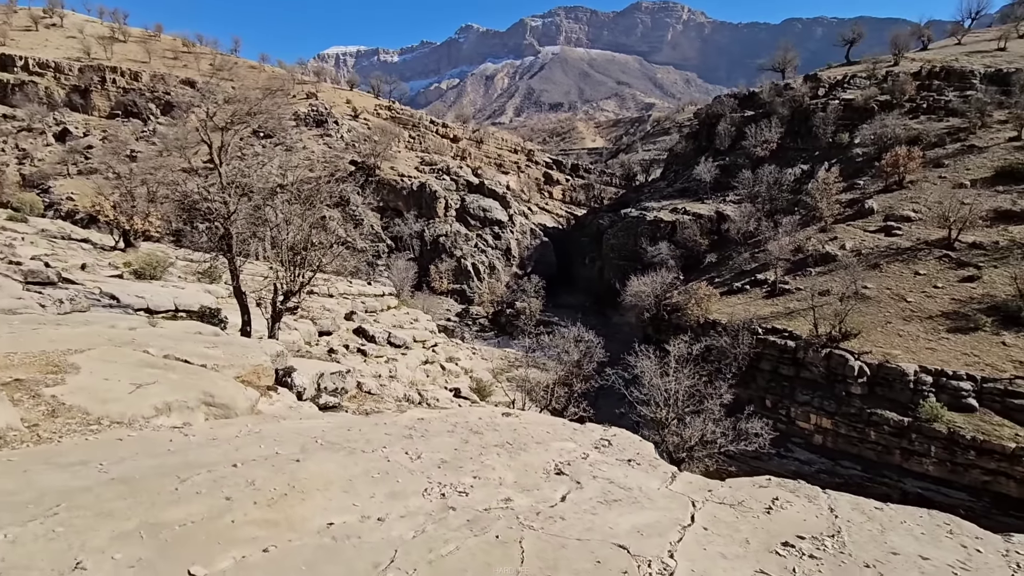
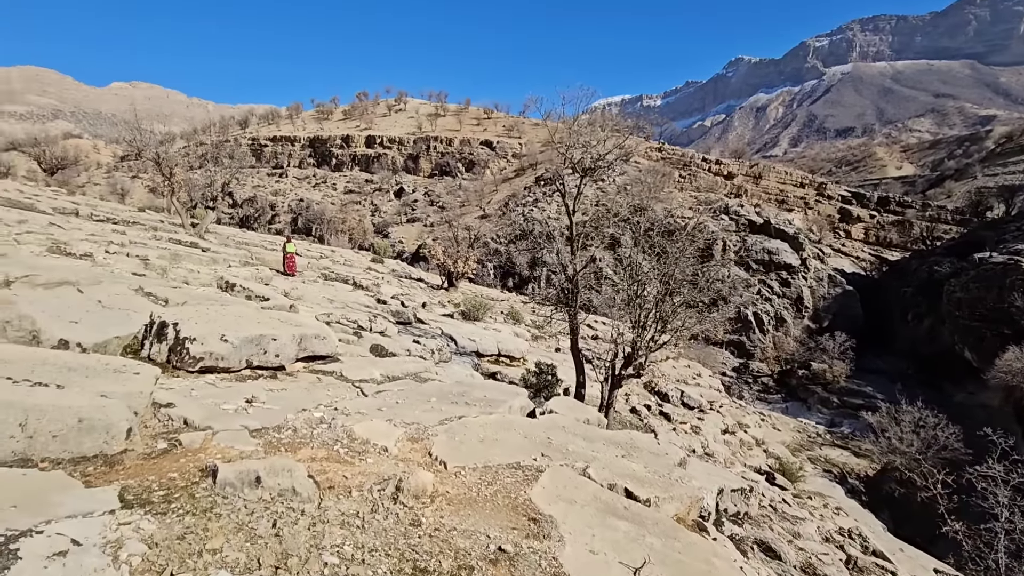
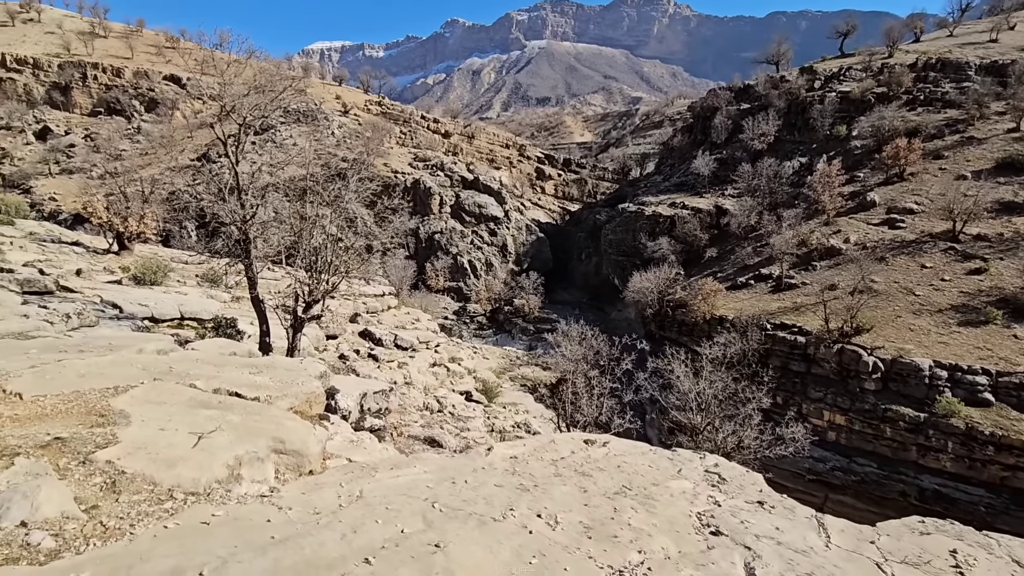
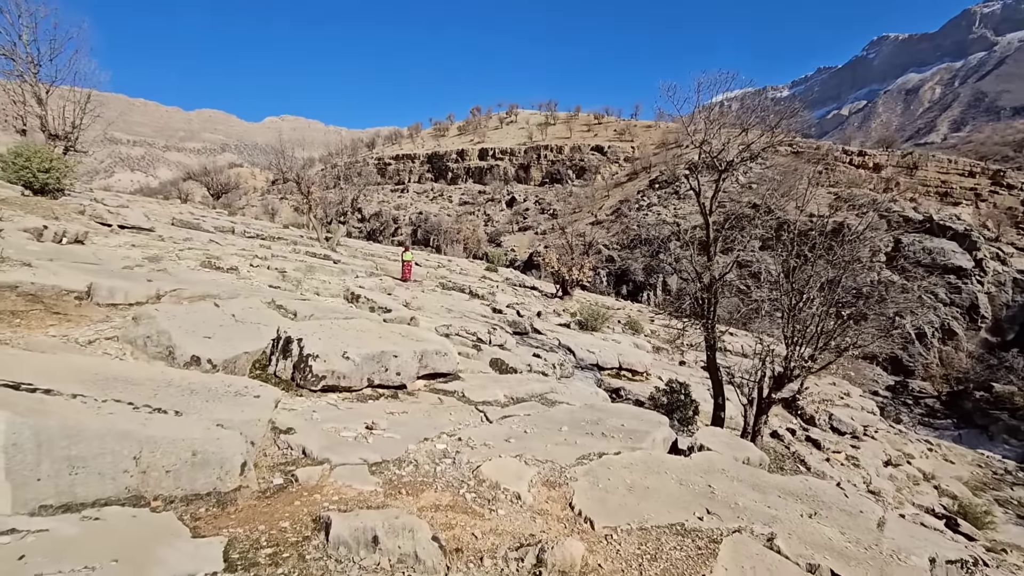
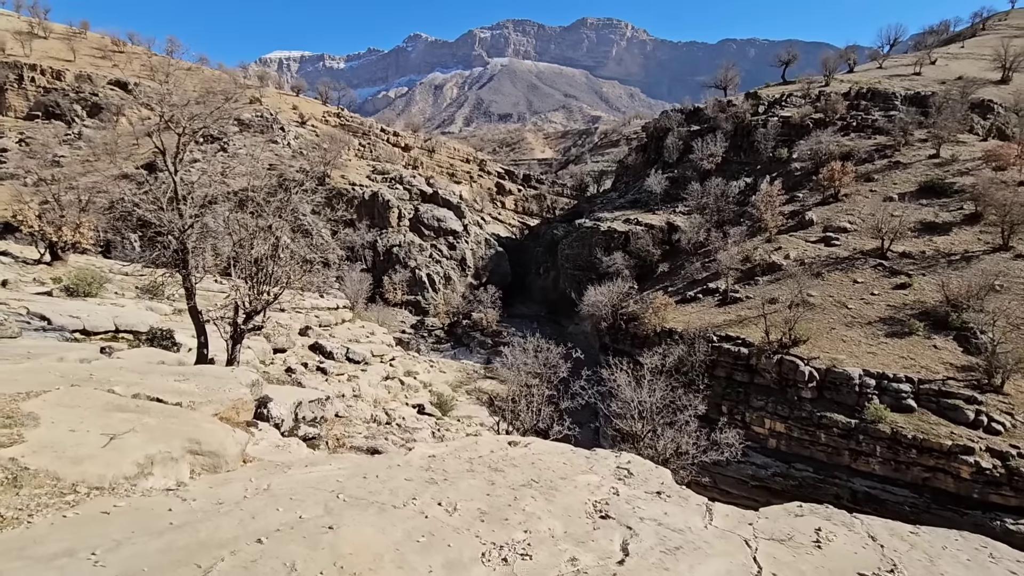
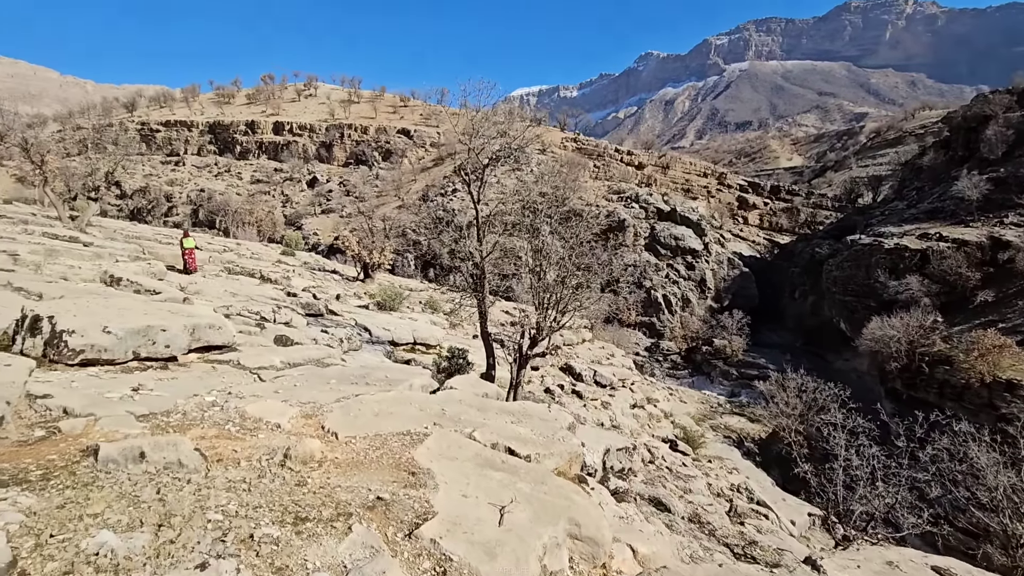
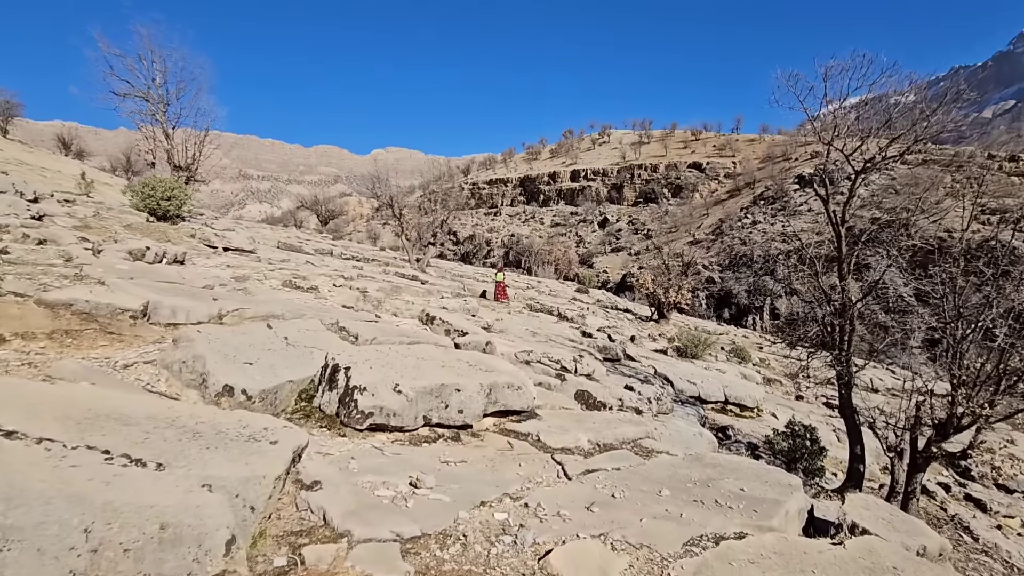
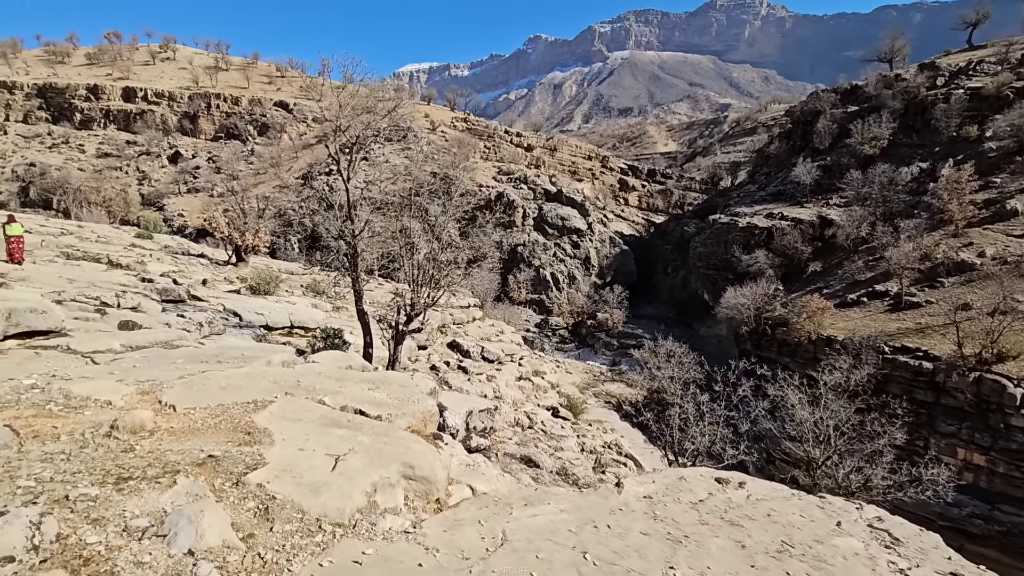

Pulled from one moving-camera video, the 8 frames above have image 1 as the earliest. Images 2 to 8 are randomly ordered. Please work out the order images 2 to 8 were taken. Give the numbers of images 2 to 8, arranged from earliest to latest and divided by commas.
5, 3, 8, 6, 2, 4, 7
